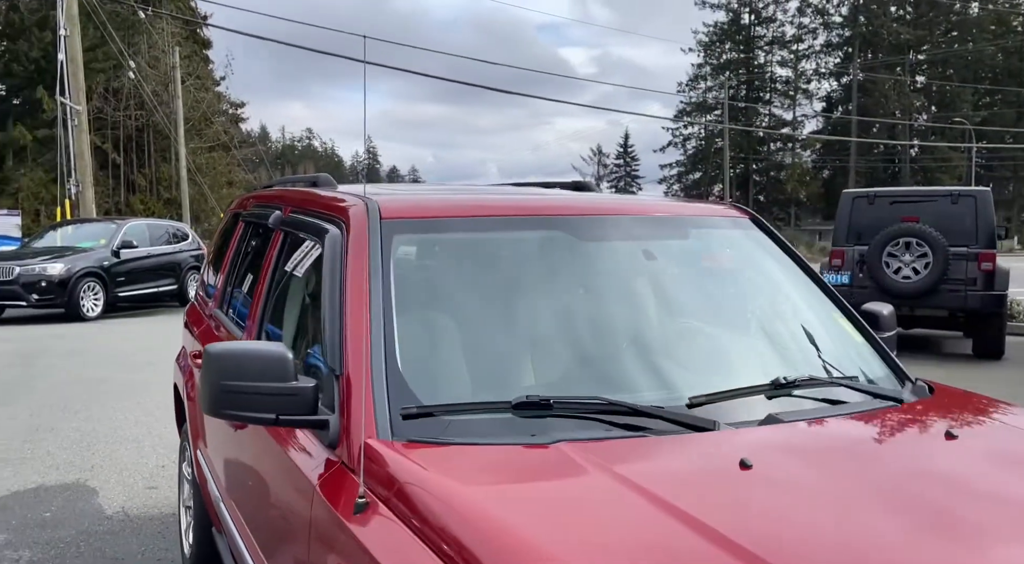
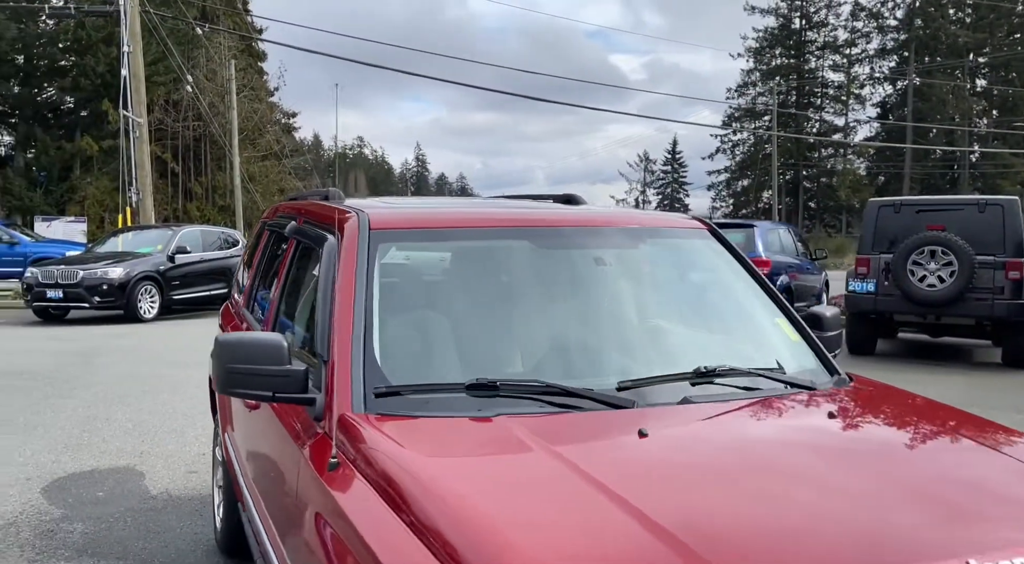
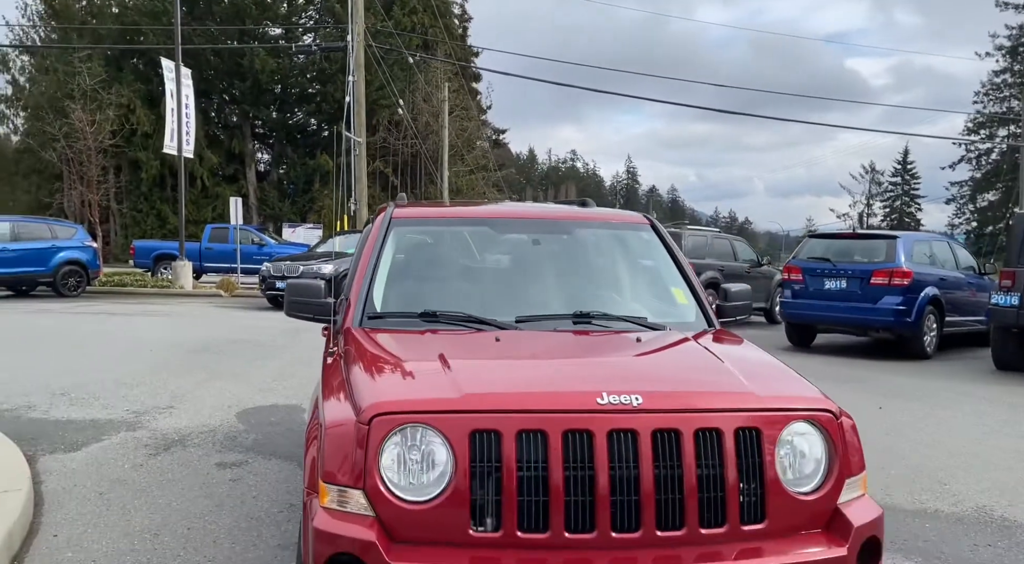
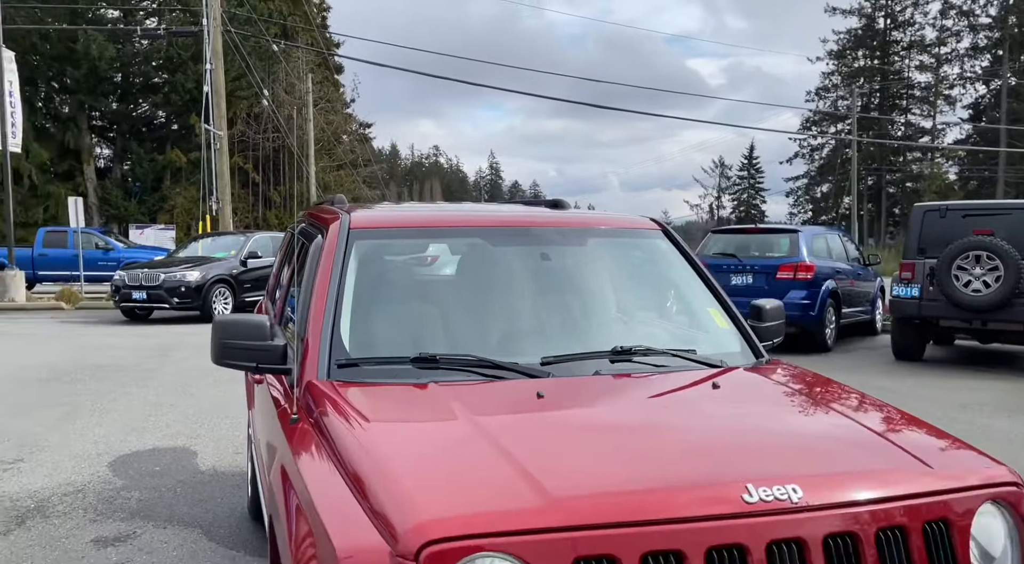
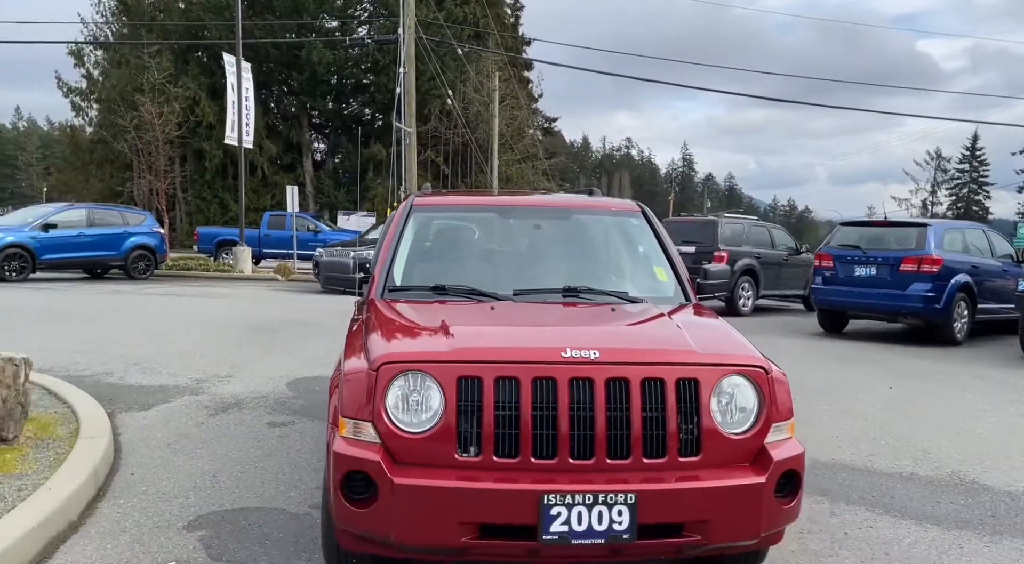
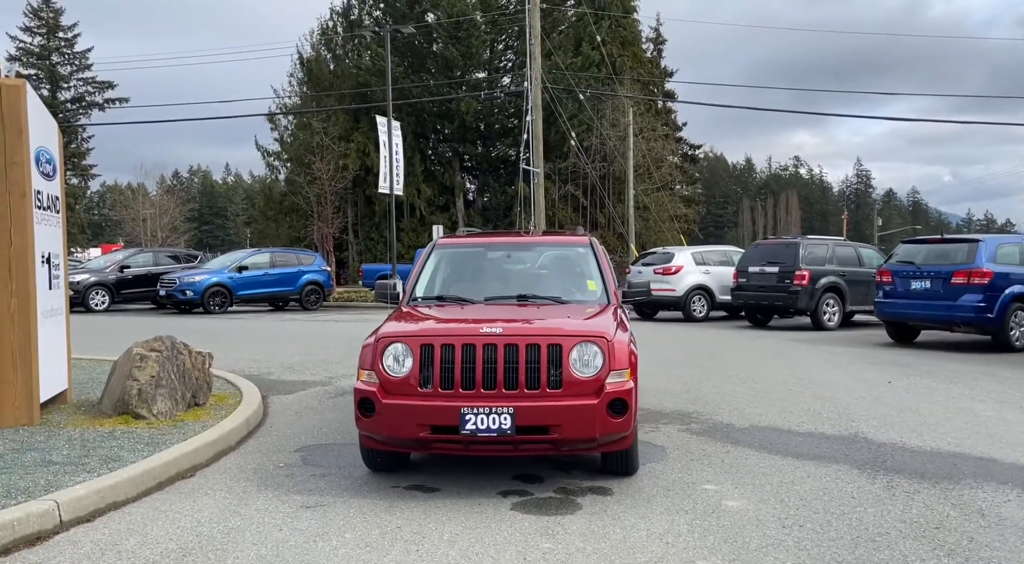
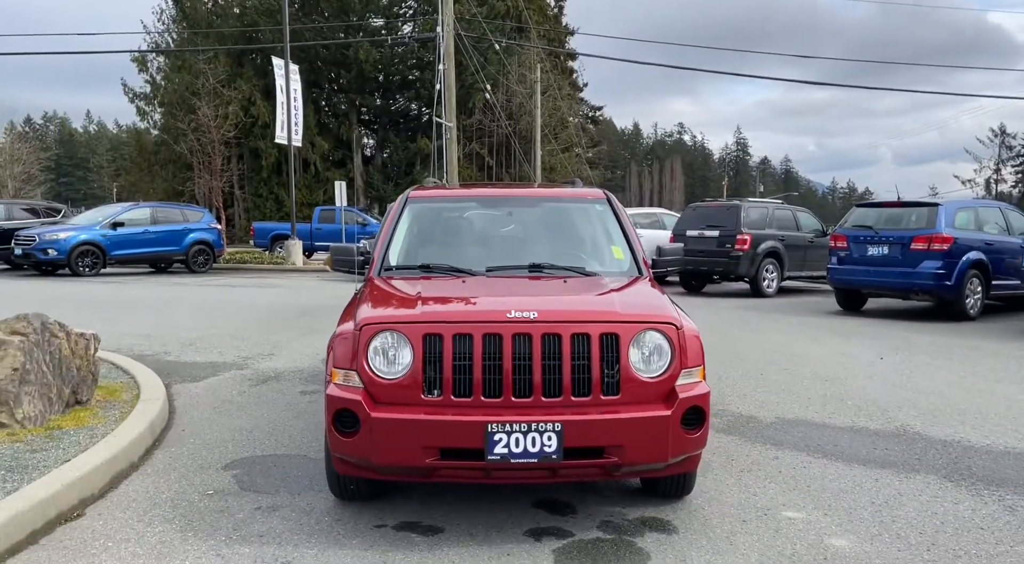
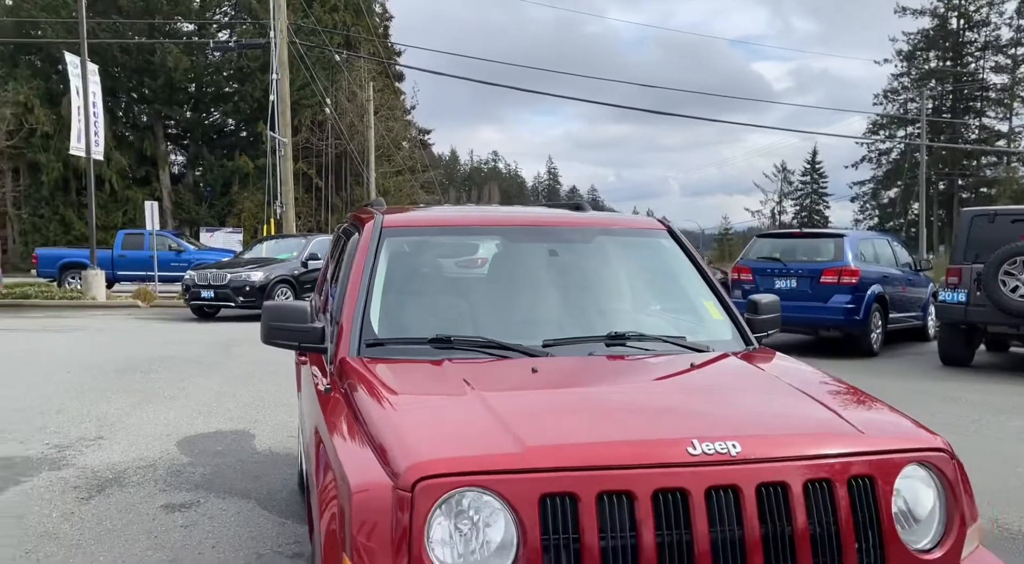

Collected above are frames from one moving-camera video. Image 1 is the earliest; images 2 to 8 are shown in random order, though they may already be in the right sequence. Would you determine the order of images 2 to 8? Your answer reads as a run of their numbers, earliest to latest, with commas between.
2, 4, 8, 3, 5, 7, 6
